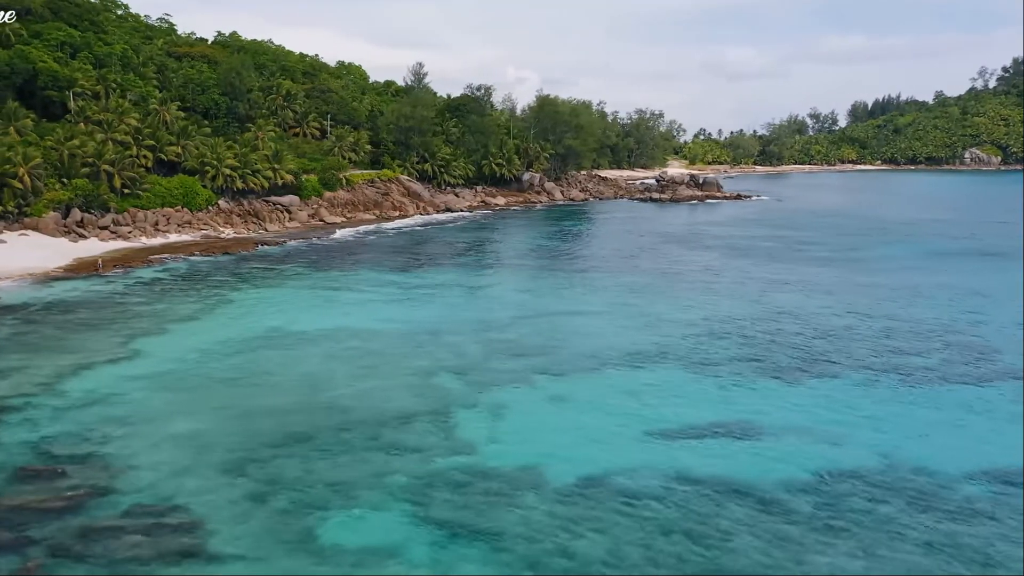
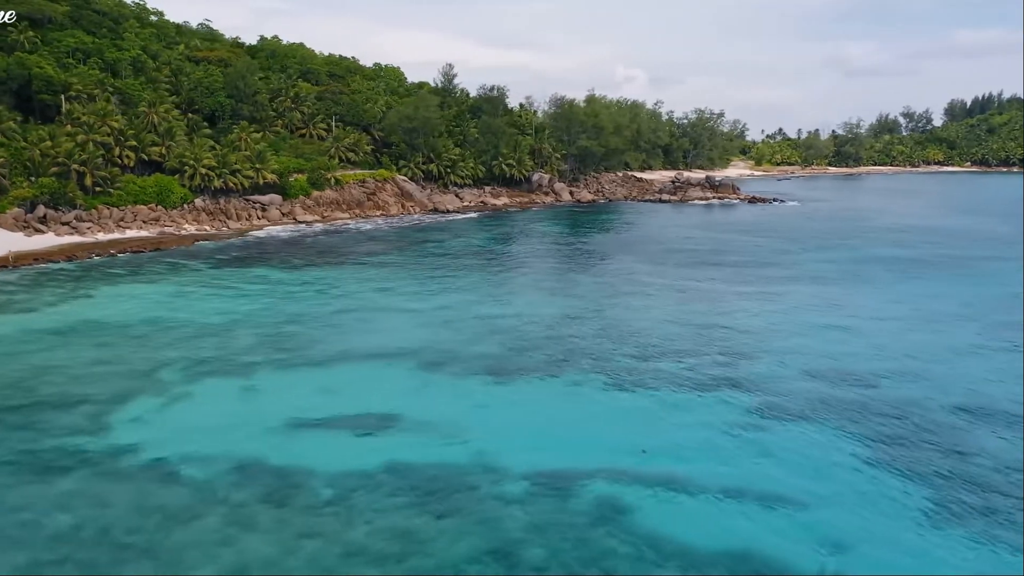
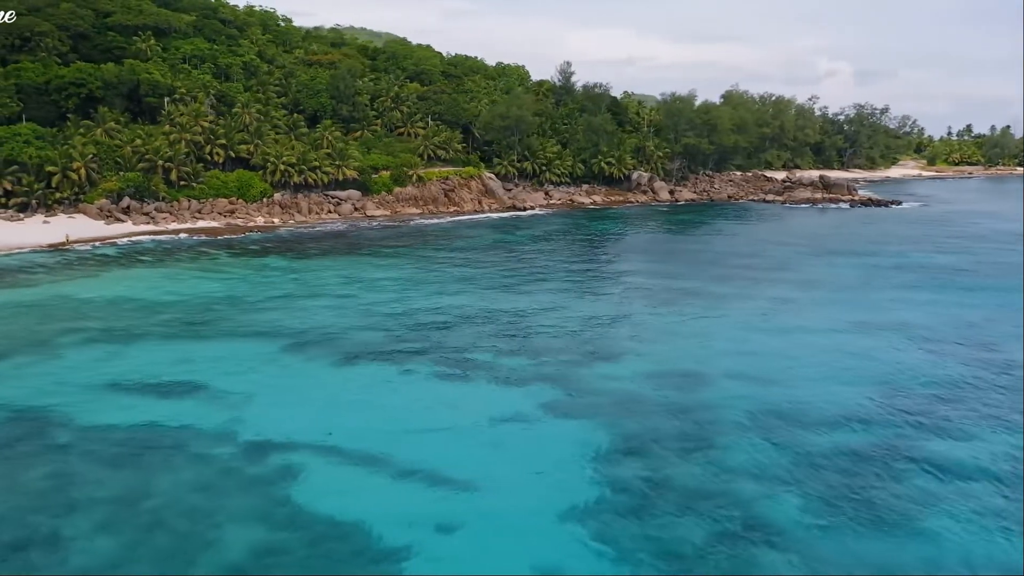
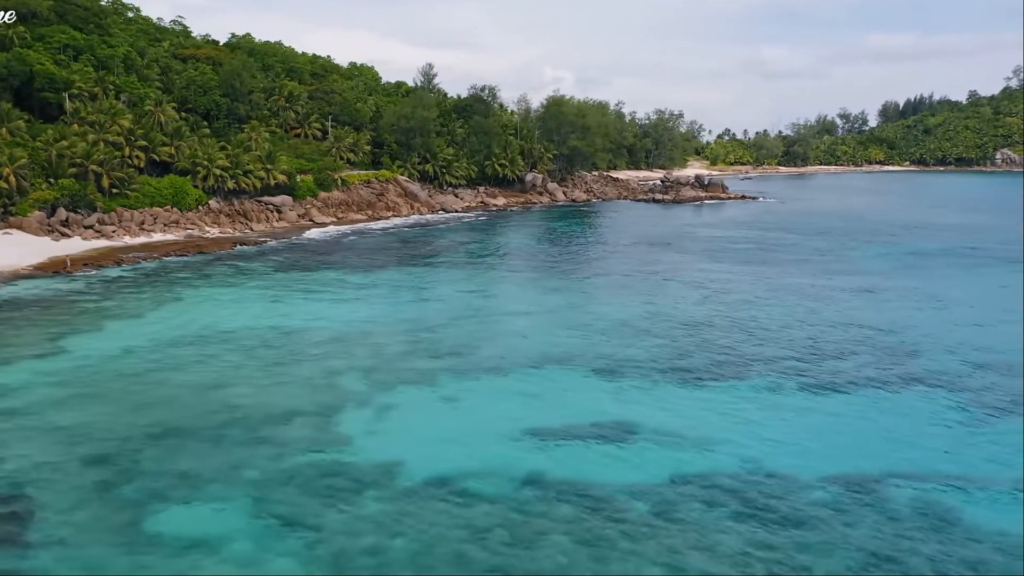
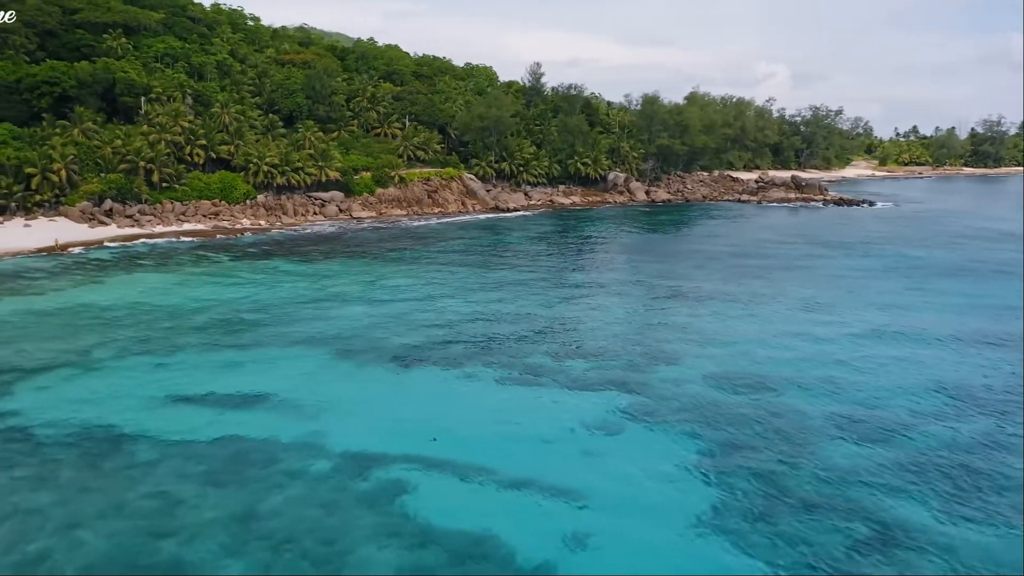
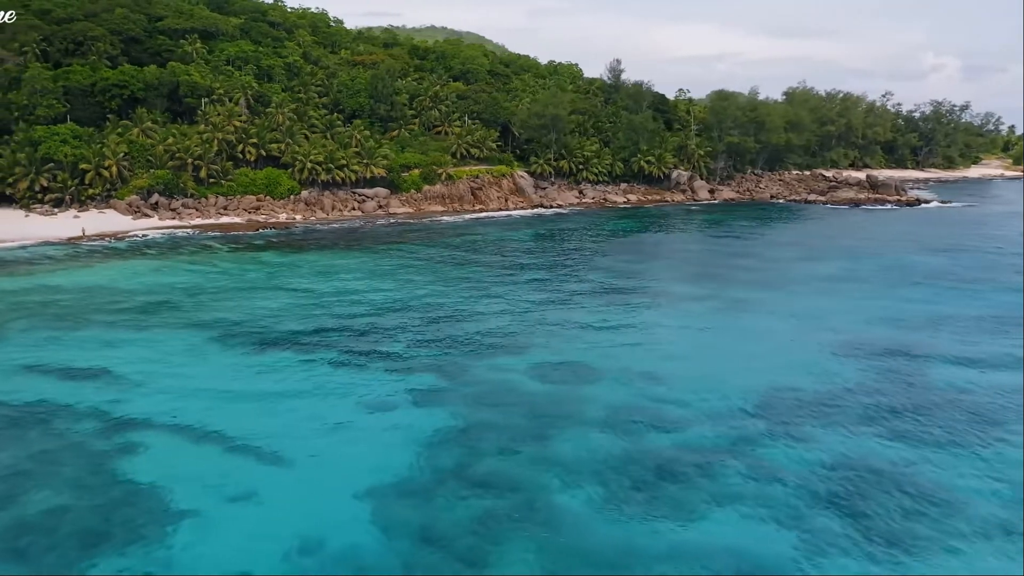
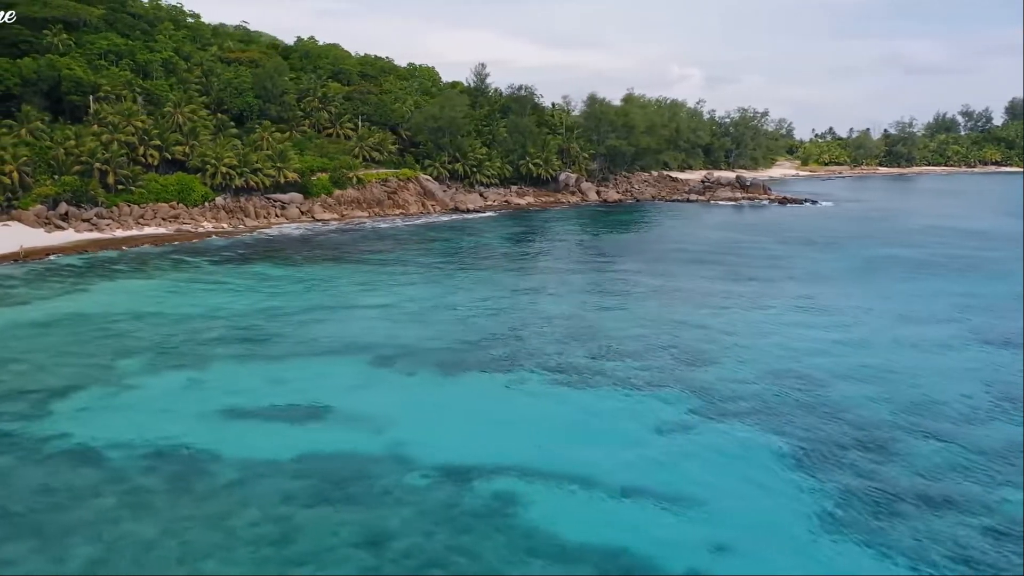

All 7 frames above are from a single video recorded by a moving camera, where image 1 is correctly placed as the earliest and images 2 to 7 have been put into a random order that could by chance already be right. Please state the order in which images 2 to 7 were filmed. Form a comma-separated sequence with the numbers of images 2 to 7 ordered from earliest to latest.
4, 2, 7, 5, 3, 6
